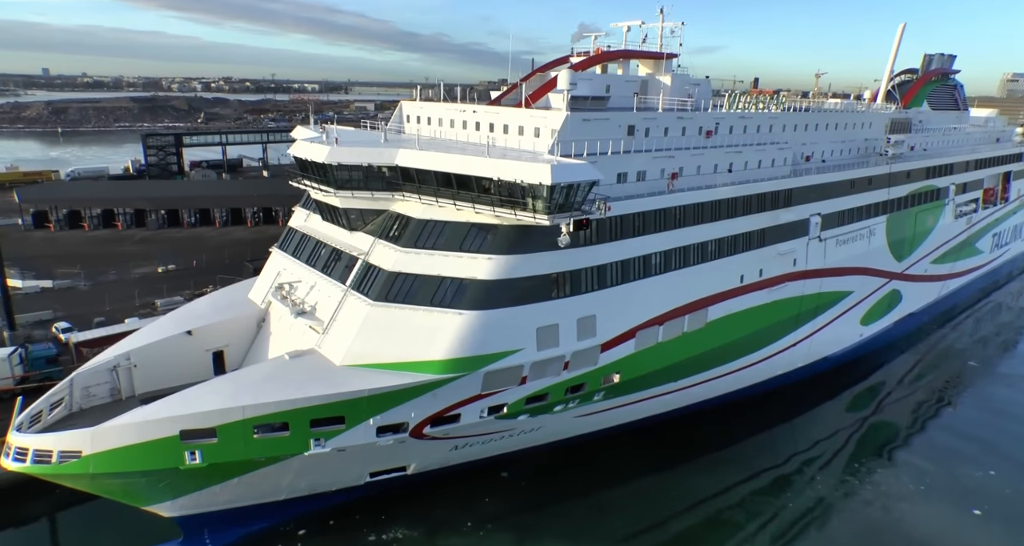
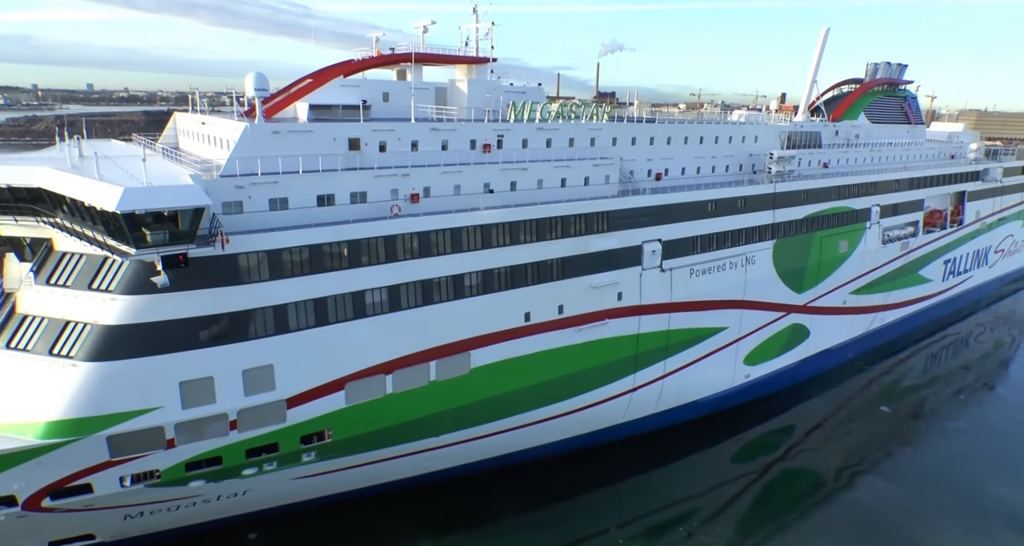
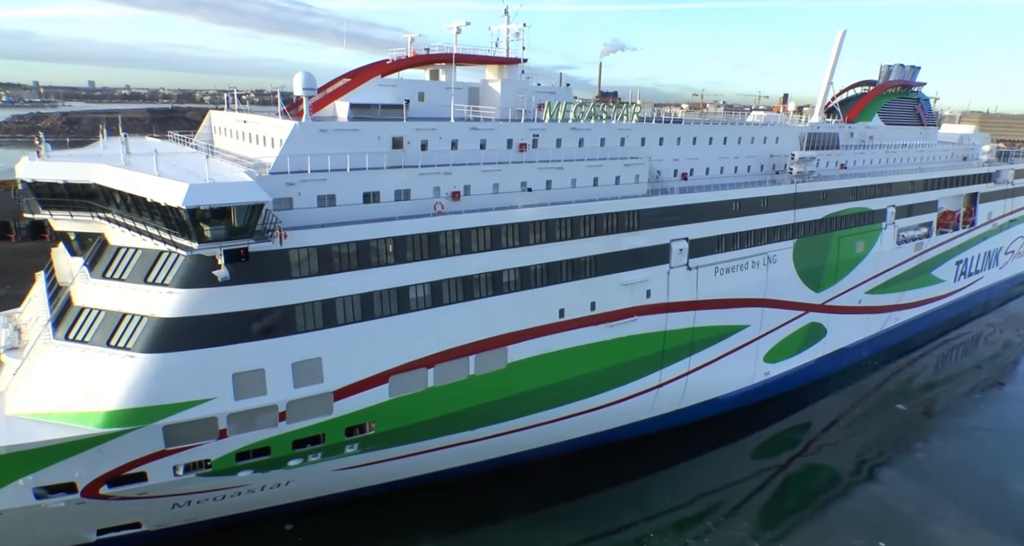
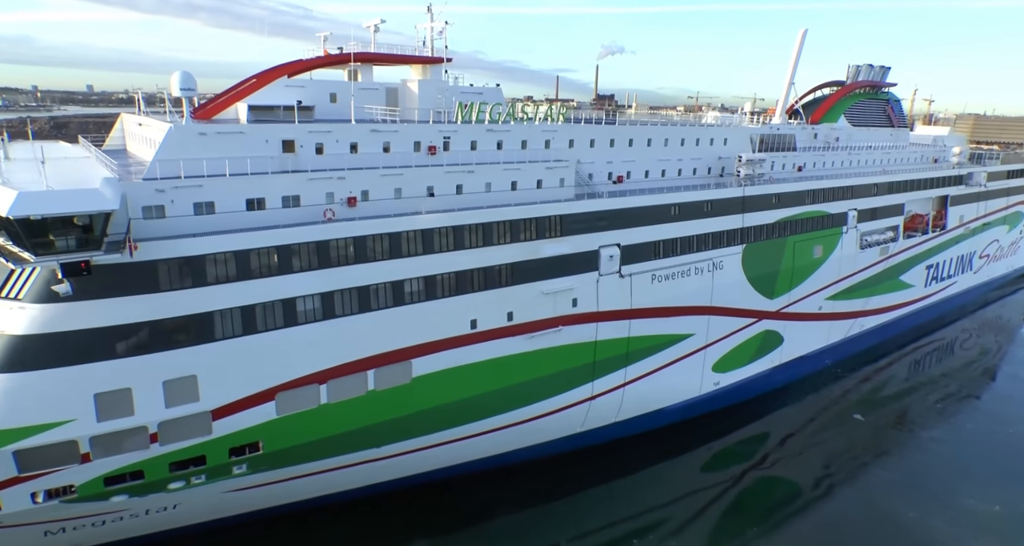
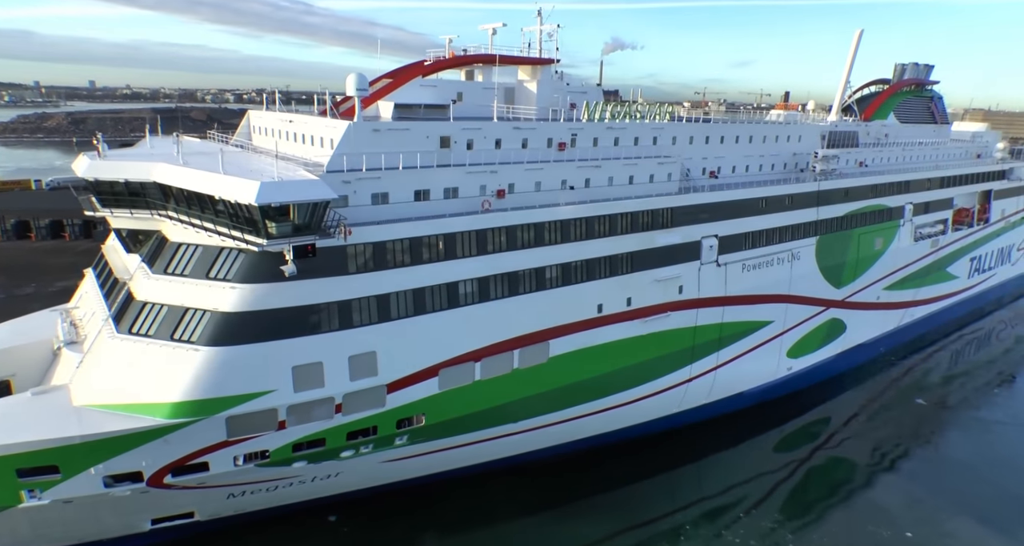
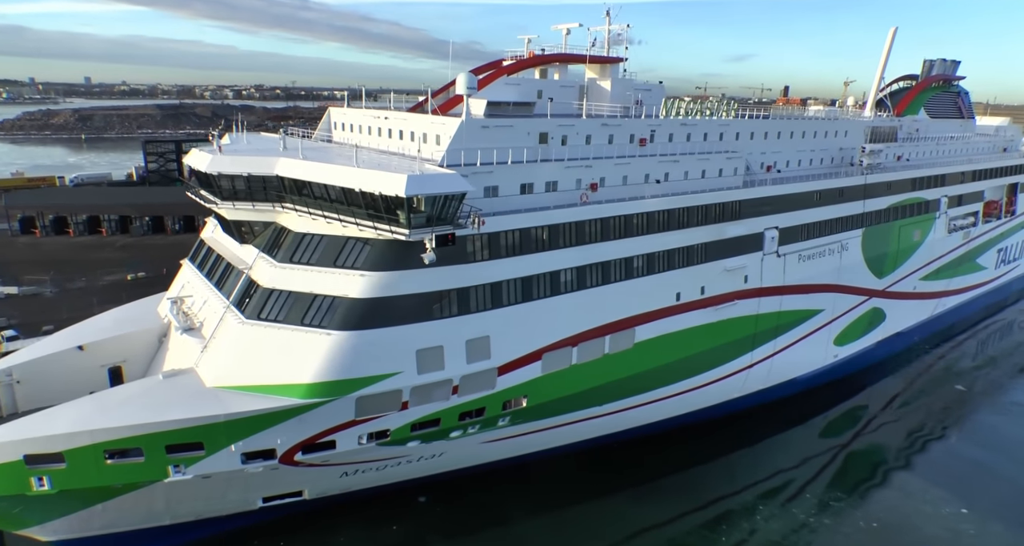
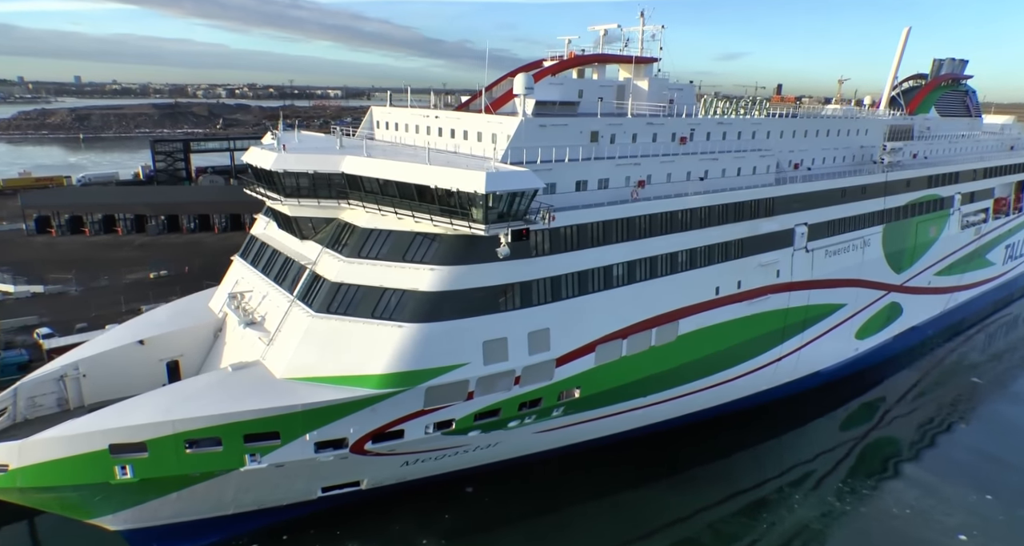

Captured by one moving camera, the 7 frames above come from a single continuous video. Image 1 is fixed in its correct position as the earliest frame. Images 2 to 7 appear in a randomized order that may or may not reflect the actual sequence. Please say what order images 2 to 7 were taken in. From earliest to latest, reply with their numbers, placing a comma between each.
7, 6, 5, 3, 2, 4
